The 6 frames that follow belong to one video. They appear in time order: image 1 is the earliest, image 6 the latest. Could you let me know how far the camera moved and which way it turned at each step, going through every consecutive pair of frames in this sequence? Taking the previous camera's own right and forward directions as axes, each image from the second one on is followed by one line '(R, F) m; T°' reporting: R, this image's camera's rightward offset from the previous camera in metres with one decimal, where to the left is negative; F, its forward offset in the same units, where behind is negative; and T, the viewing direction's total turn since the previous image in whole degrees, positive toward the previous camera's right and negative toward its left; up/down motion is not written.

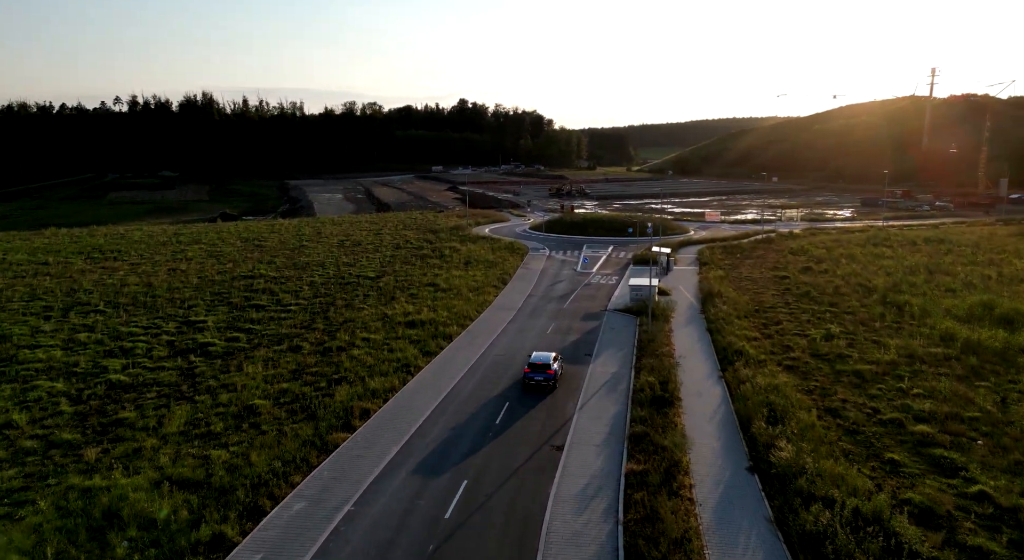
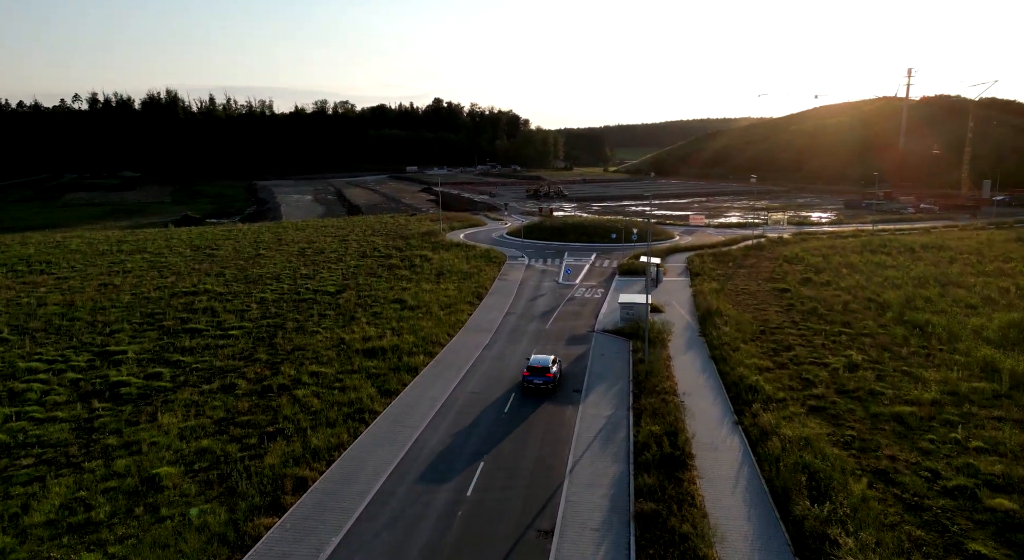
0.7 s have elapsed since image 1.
(+0.1, +4.7) m; +2°
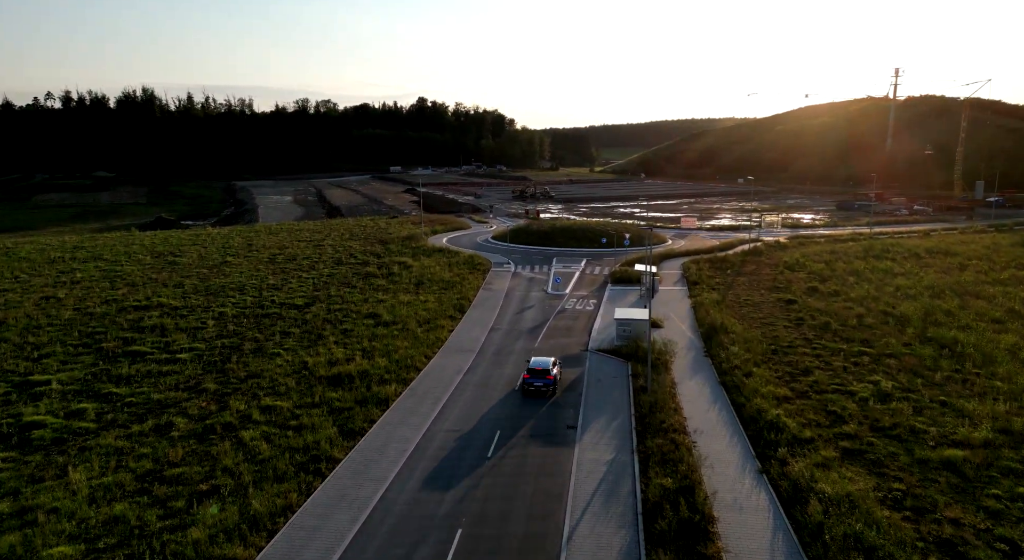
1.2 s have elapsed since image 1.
(+0.1, +3.6) m; +1°
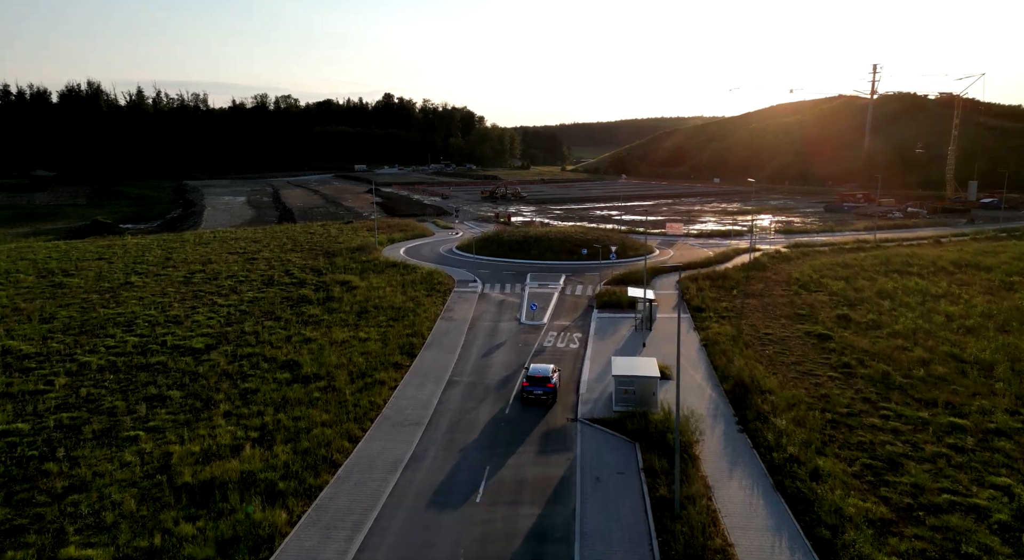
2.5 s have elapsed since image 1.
(+0.4, +9.0) m; +3°
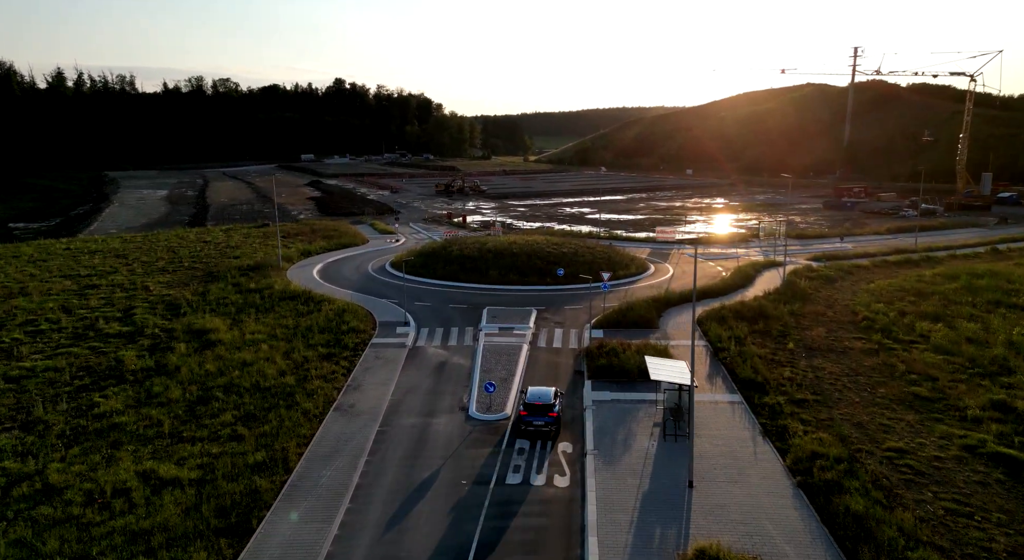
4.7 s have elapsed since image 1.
(+0.8, +15.7) m; +3°
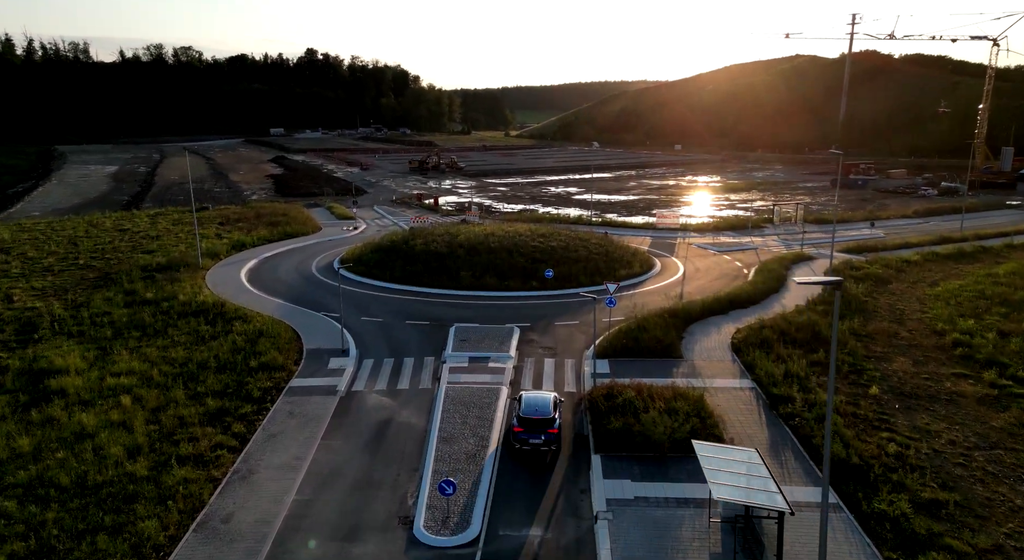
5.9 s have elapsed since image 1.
(+0.3, +9.0) m; +2°
